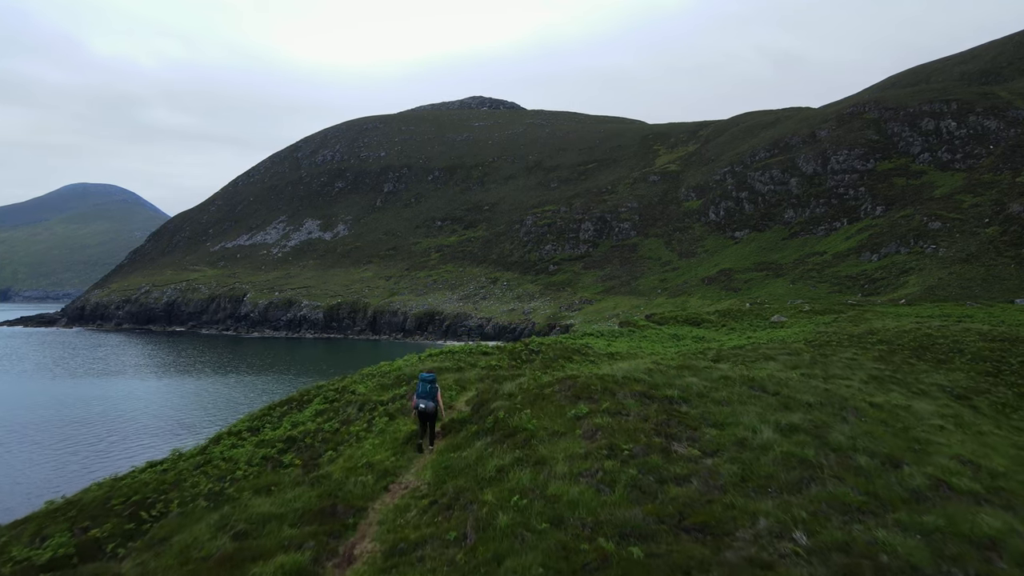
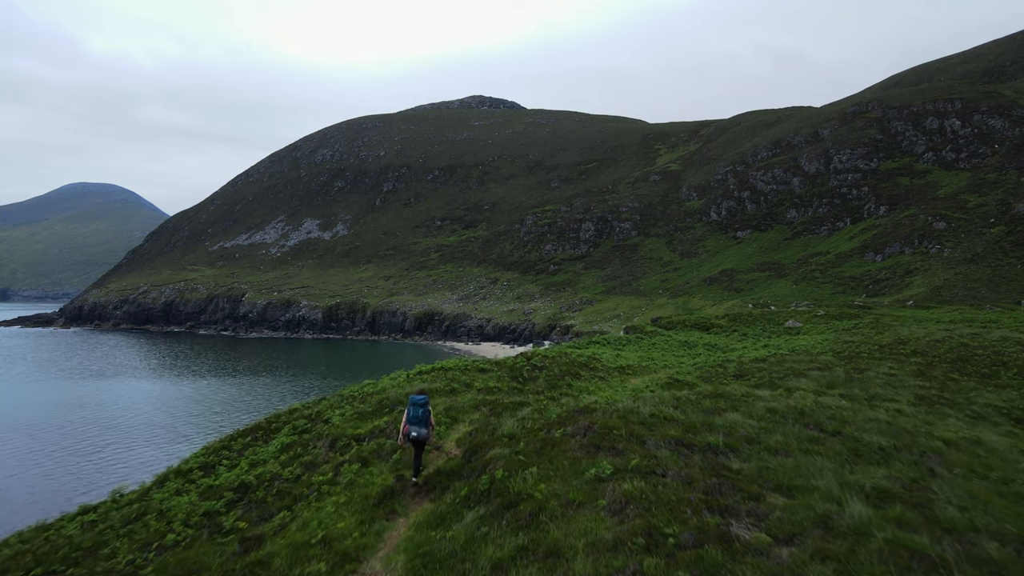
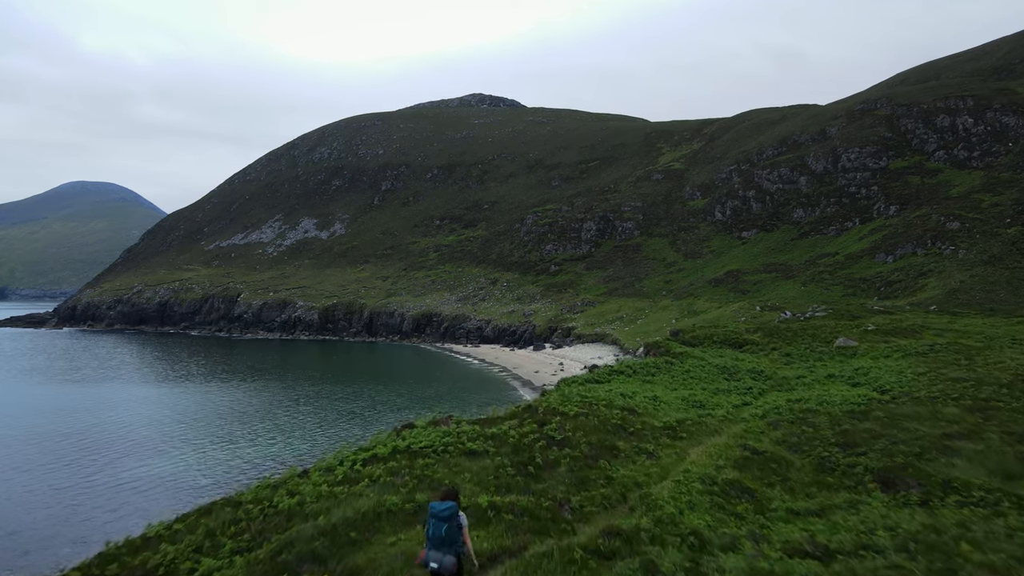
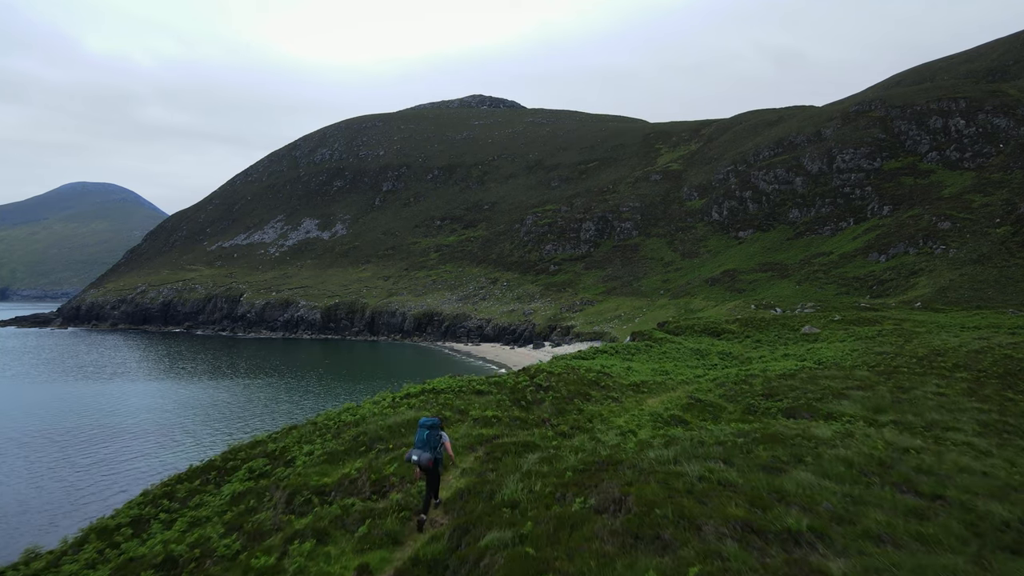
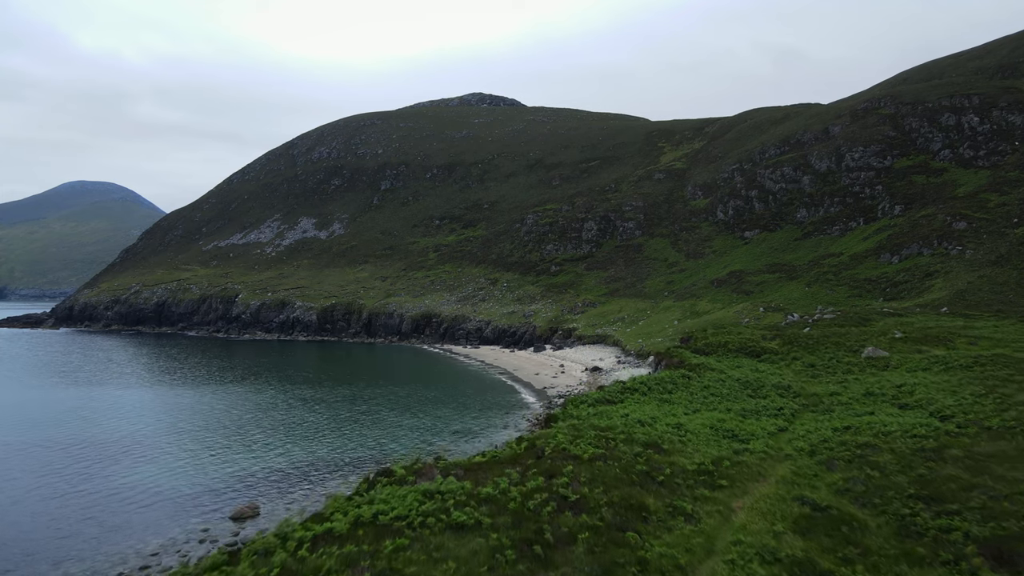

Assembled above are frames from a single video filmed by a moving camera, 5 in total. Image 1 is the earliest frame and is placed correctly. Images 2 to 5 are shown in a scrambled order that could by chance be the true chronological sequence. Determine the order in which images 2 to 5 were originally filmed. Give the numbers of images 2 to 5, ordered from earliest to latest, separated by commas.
2, 4, 3, 5
